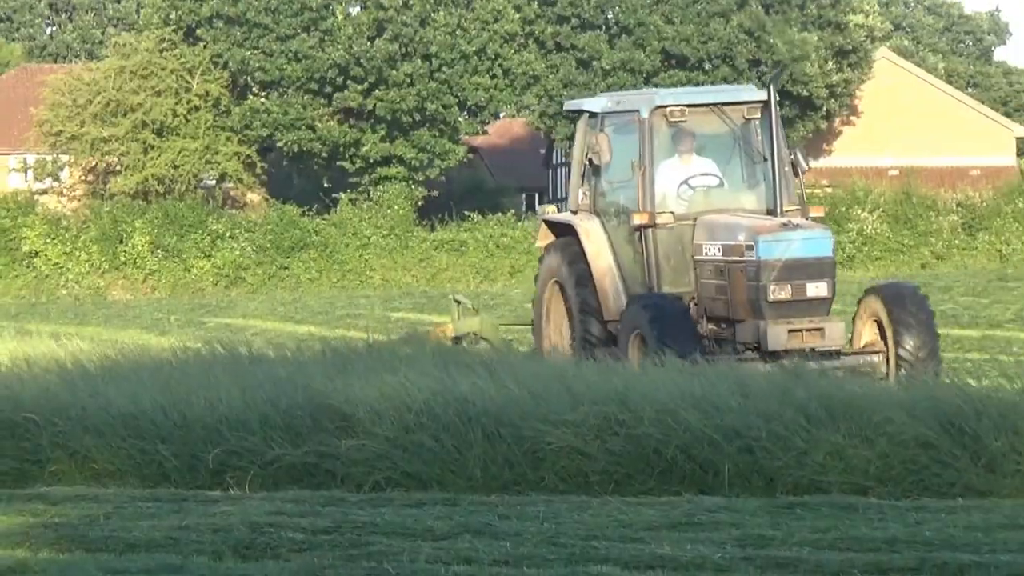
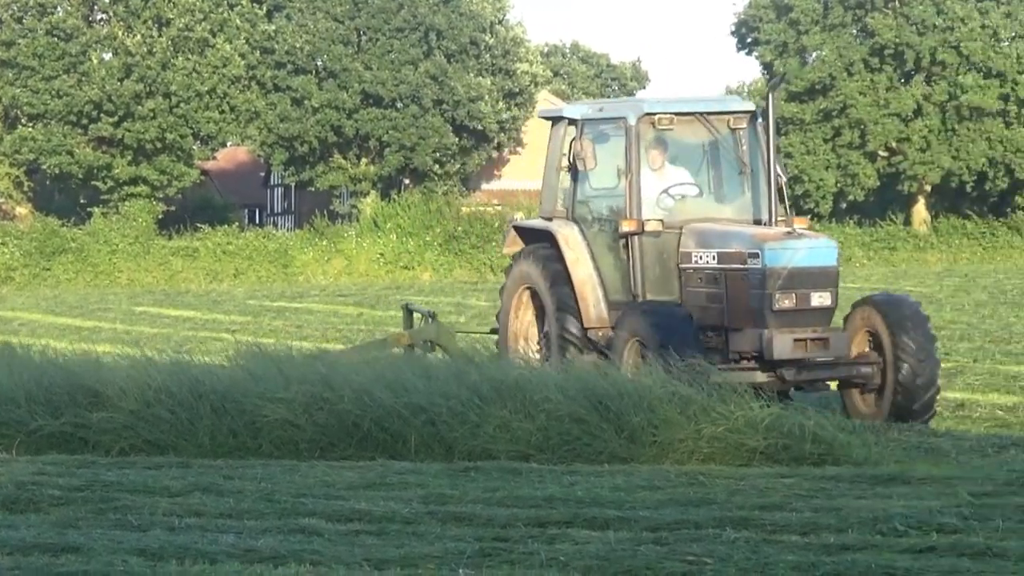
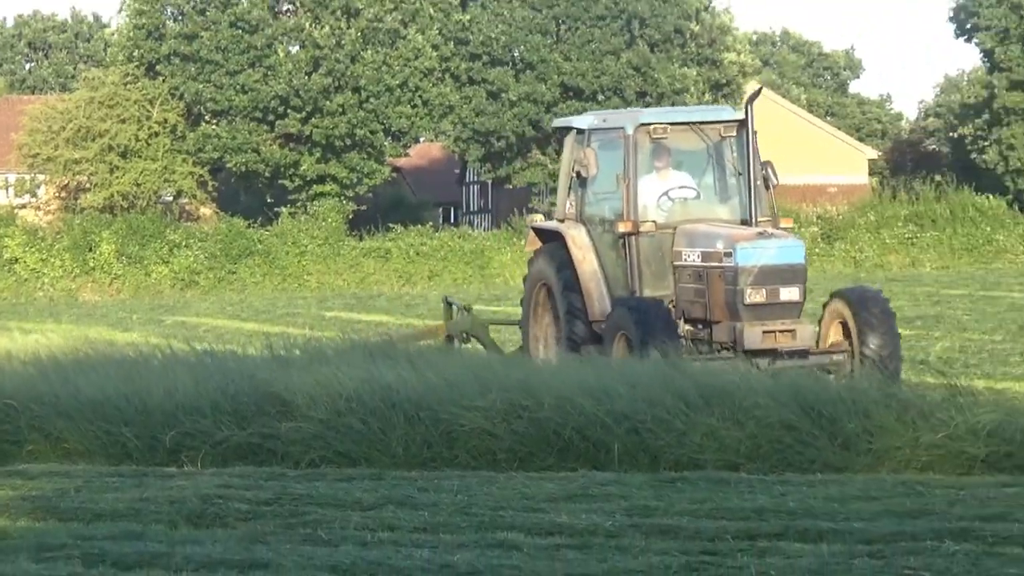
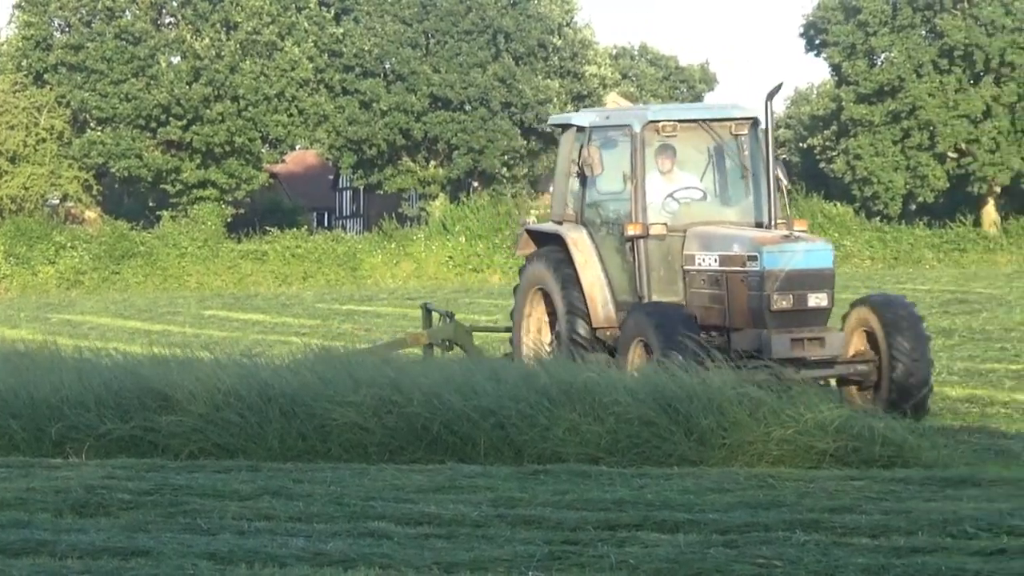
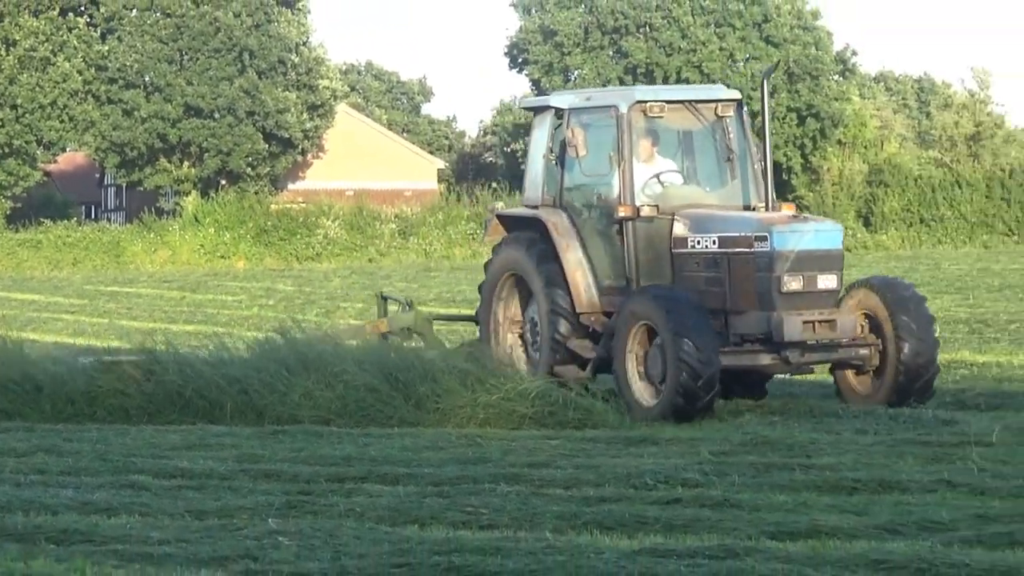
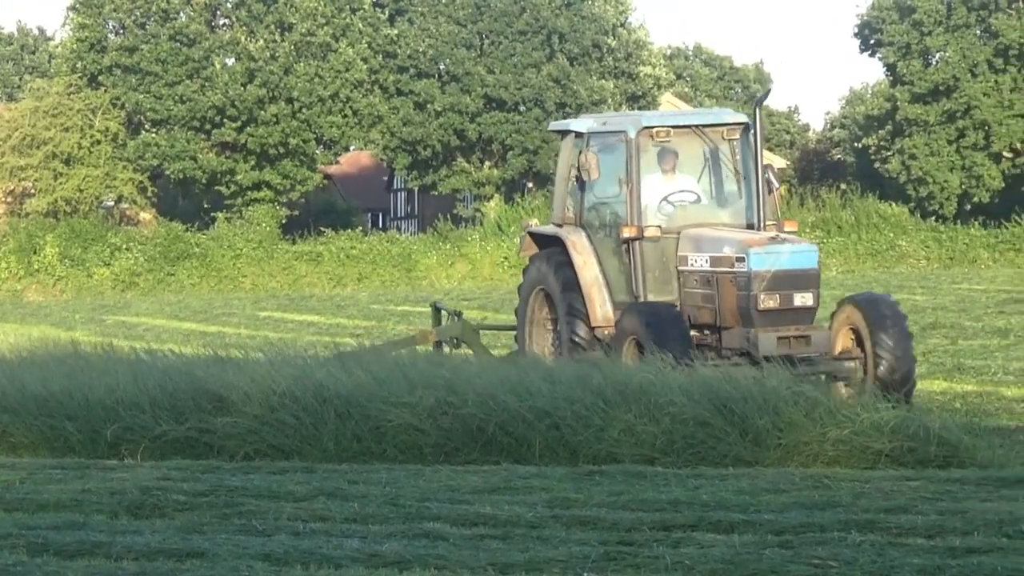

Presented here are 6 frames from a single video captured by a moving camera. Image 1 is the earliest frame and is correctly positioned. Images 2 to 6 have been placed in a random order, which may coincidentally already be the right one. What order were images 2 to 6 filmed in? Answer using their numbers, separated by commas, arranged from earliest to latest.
3, 6, 4, 2, 5
